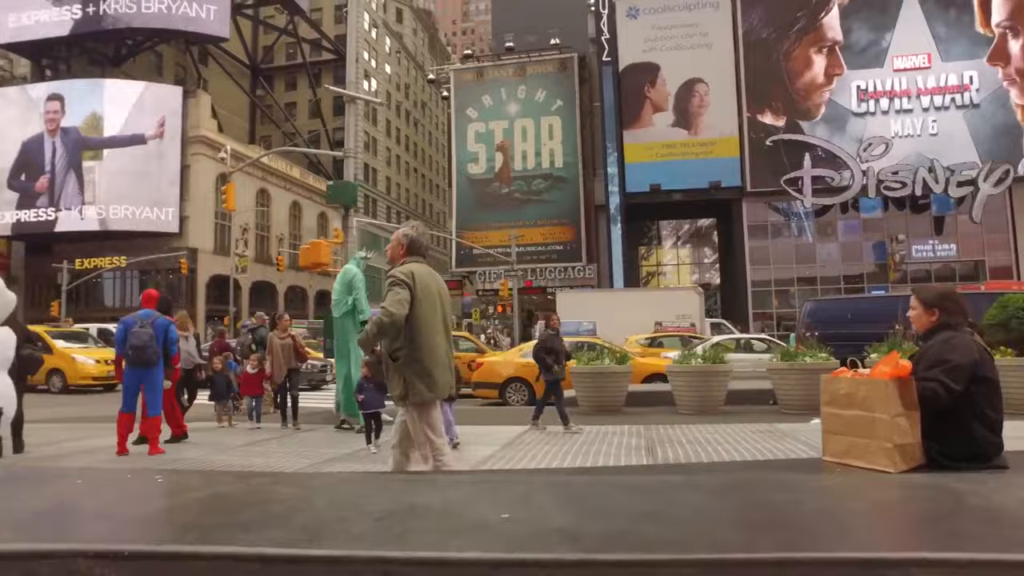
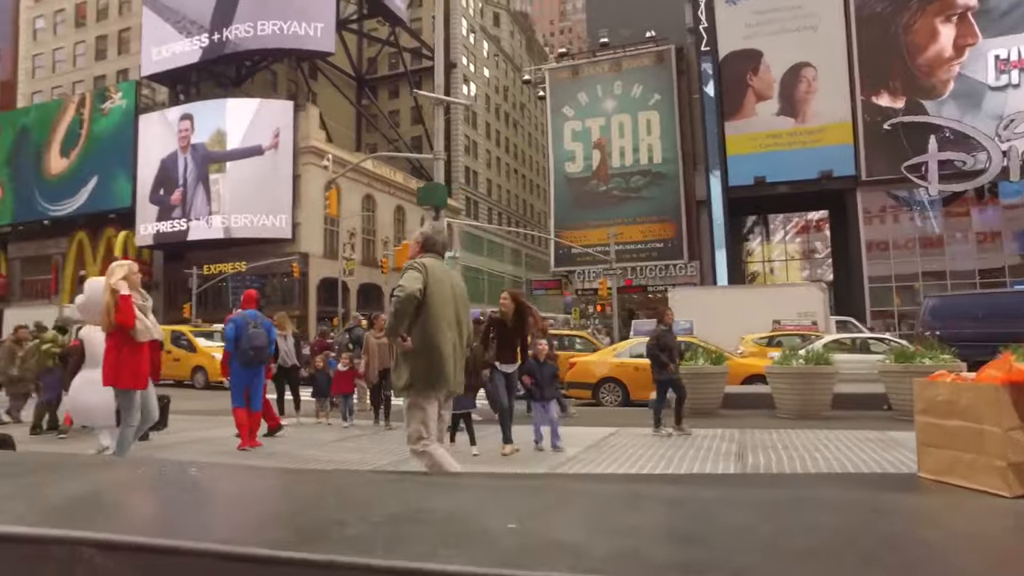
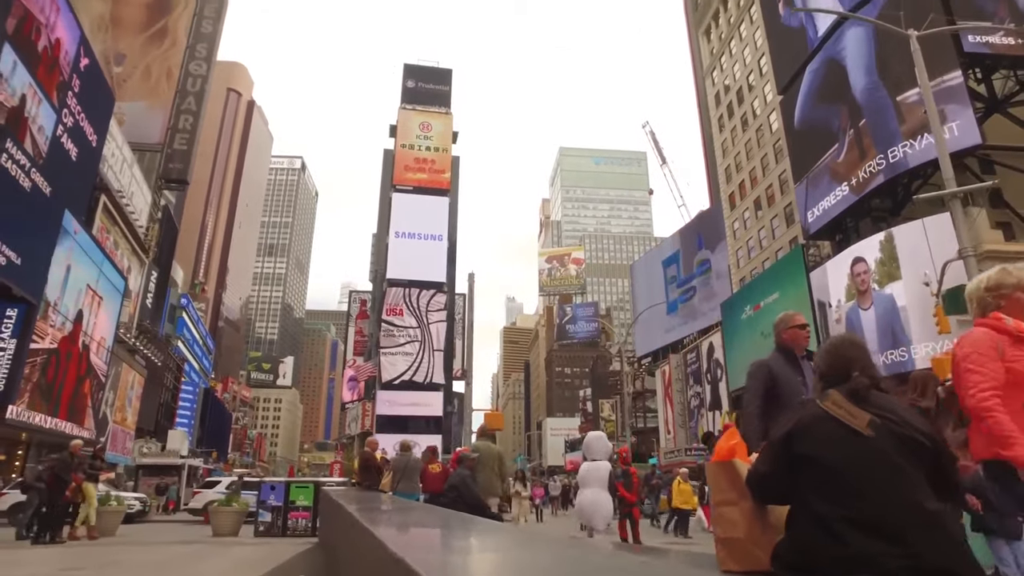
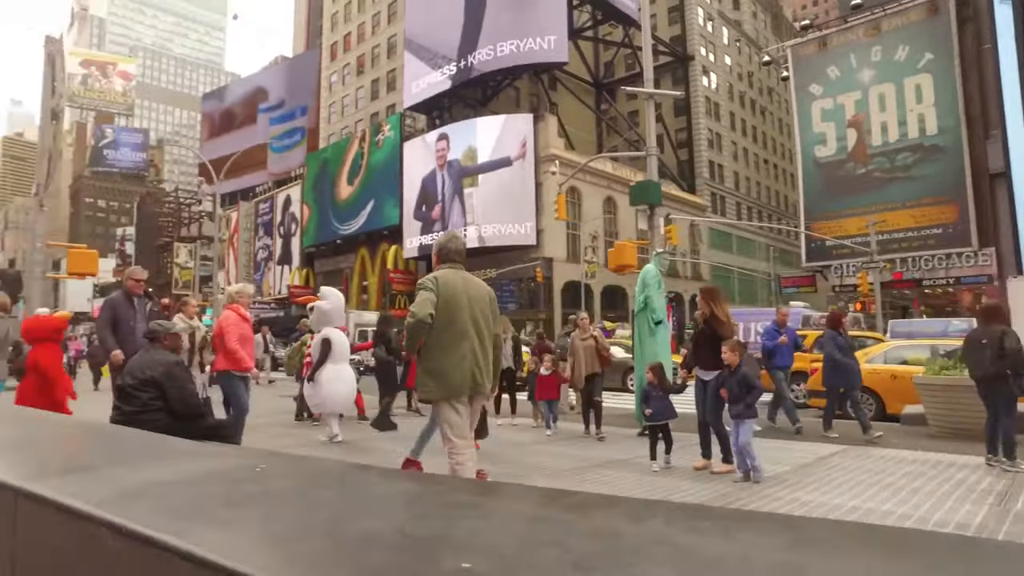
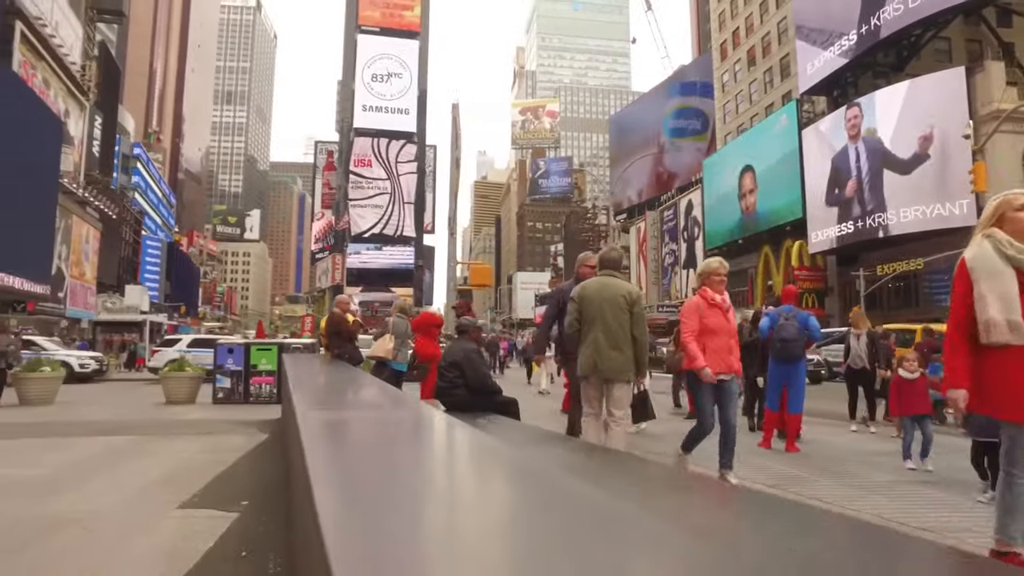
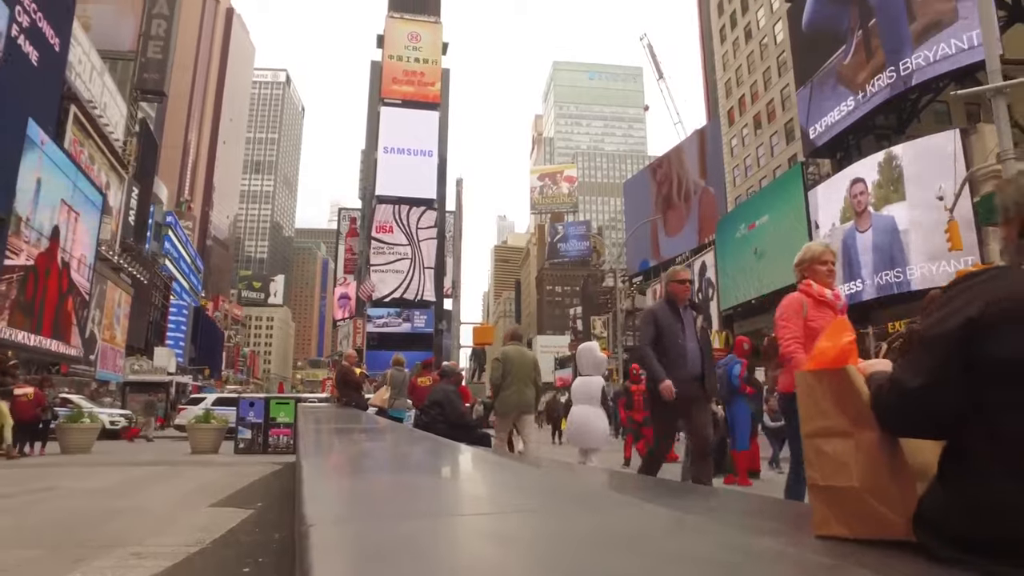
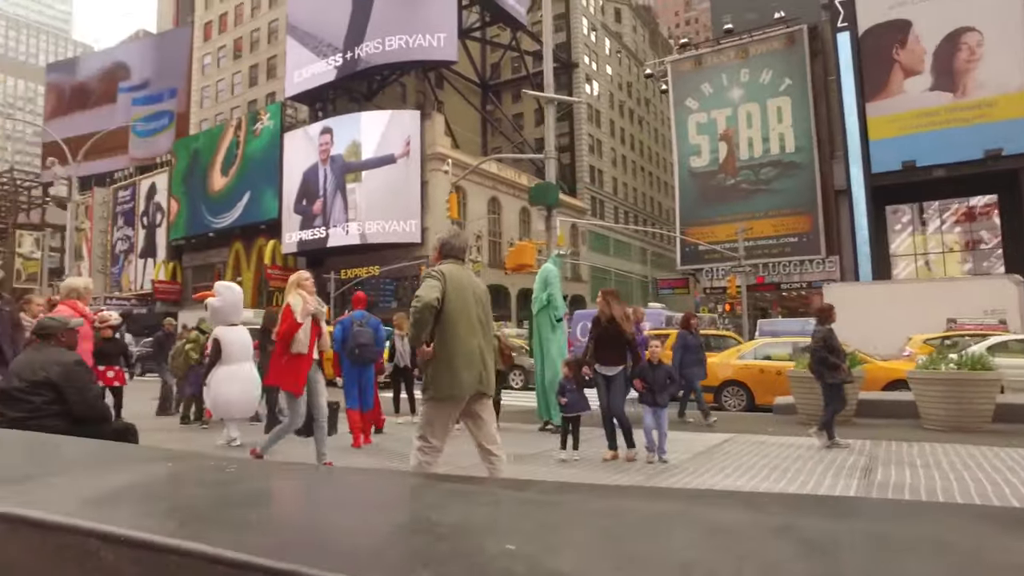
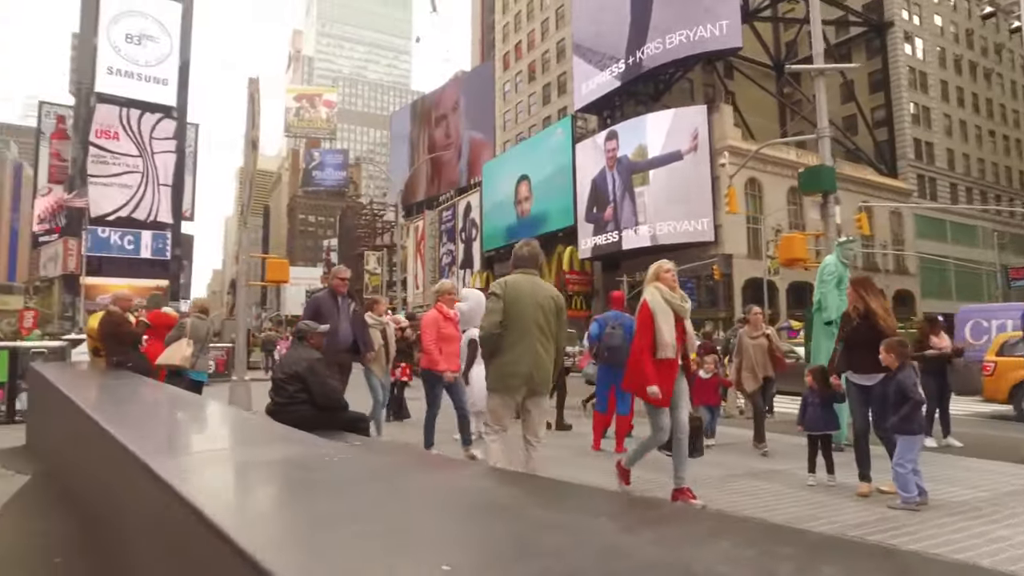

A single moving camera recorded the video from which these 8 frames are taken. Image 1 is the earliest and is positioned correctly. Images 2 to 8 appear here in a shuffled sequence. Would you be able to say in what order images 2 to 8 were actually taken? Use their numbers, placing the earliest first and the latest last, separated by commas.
2, 7, 4, 8, 5, 6, 3
